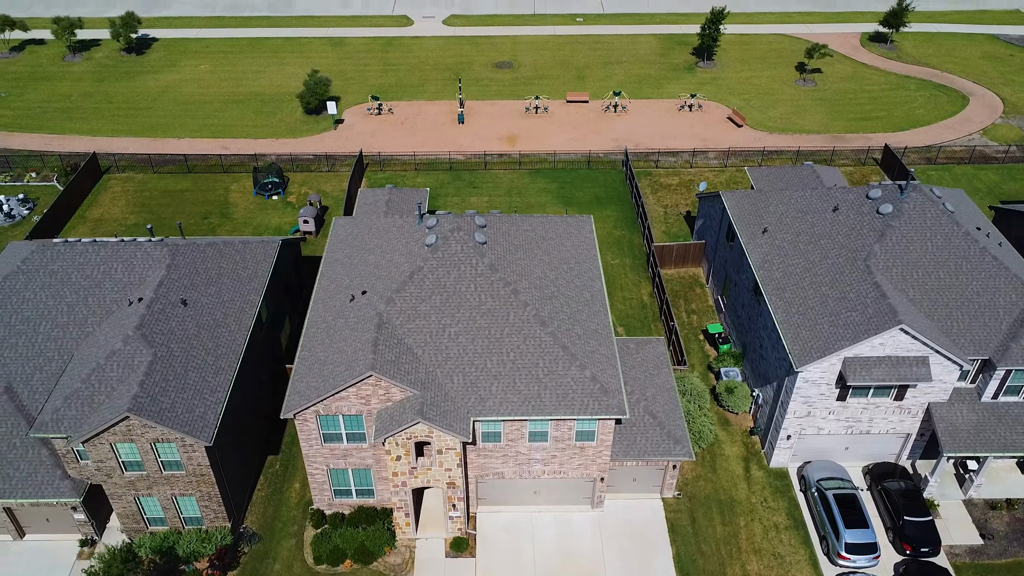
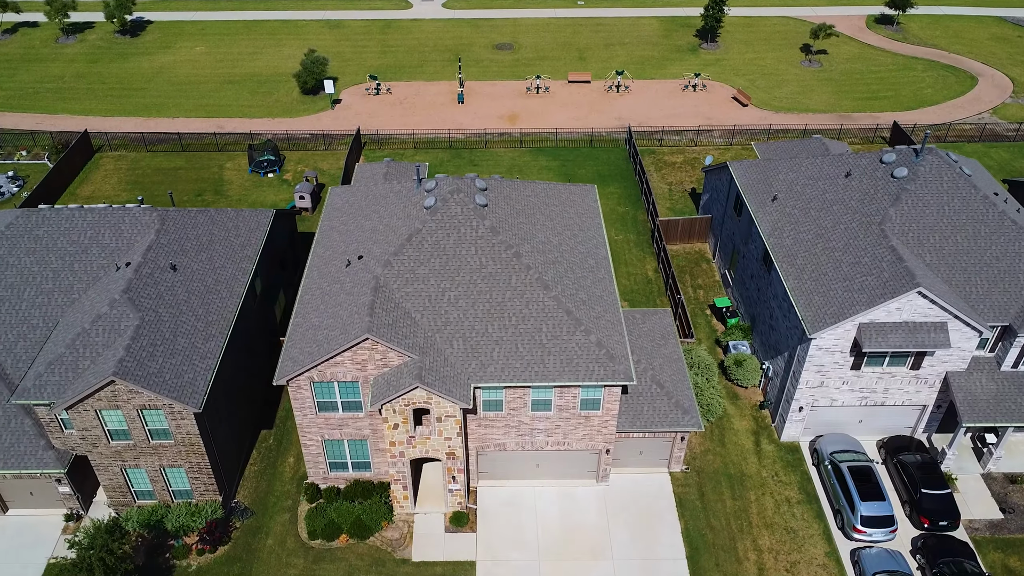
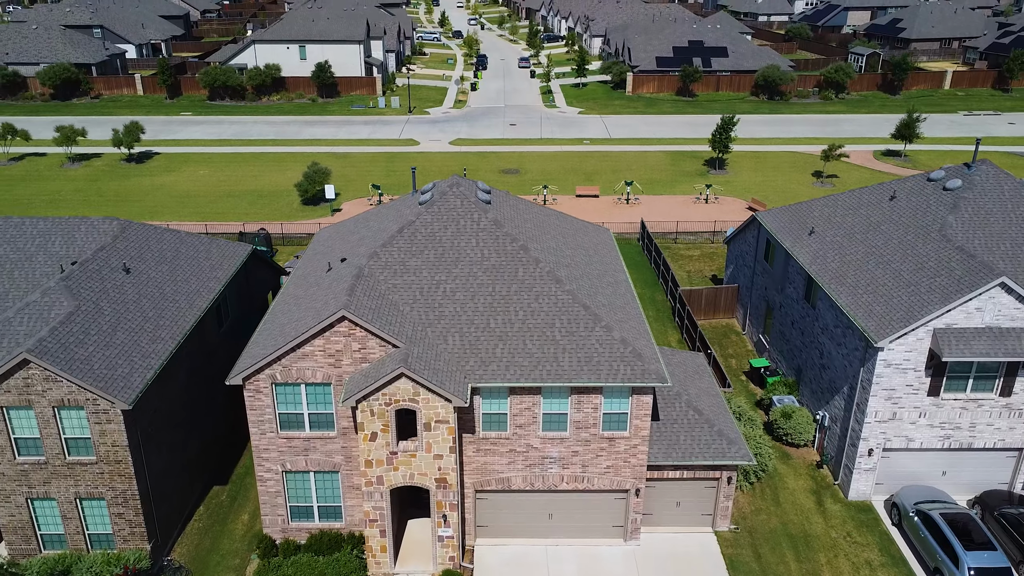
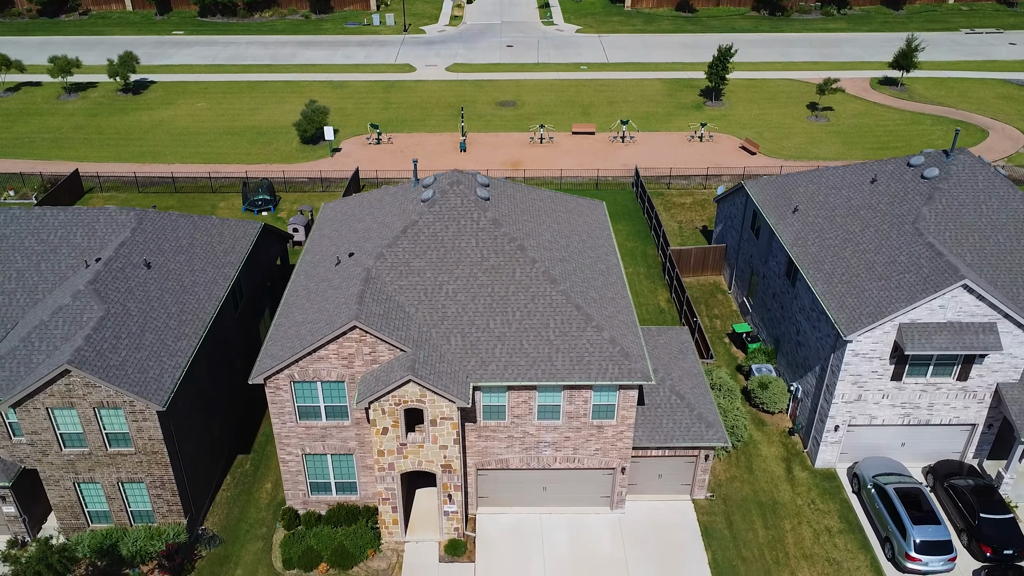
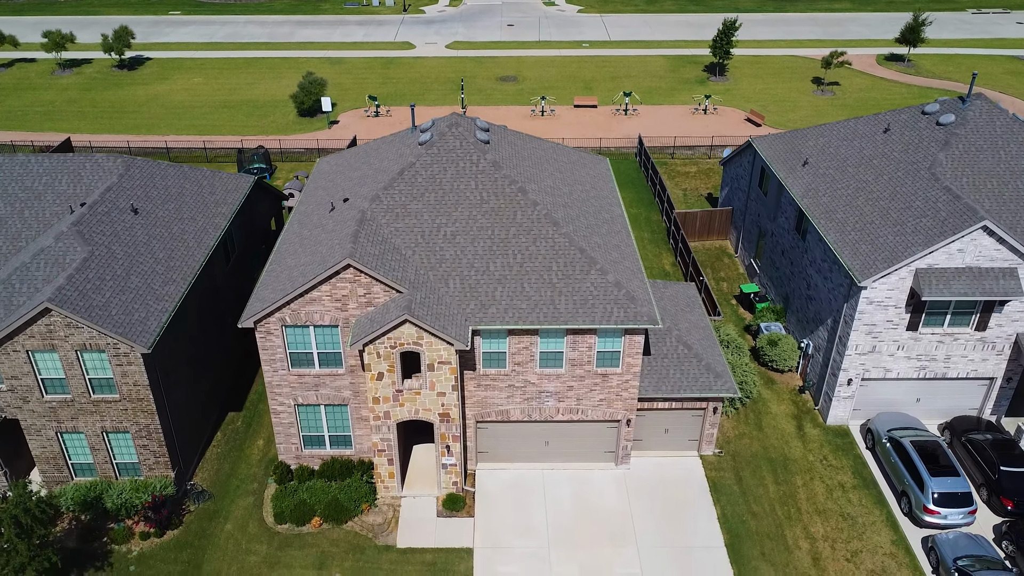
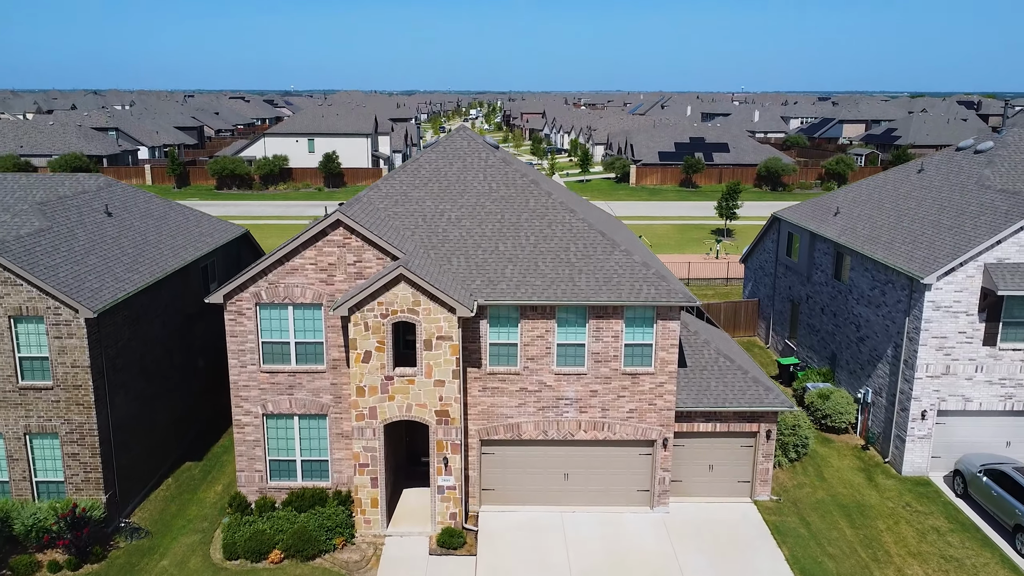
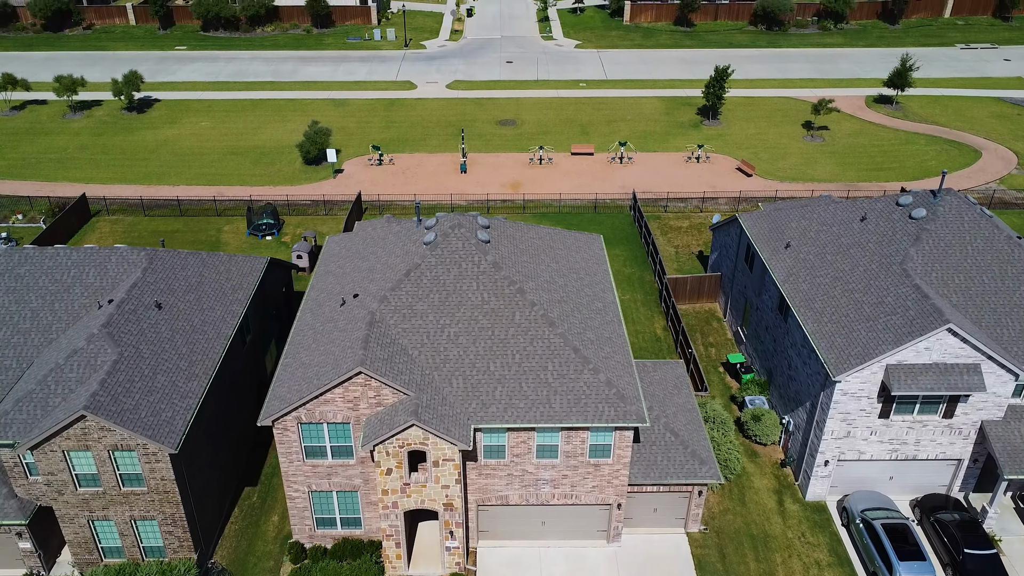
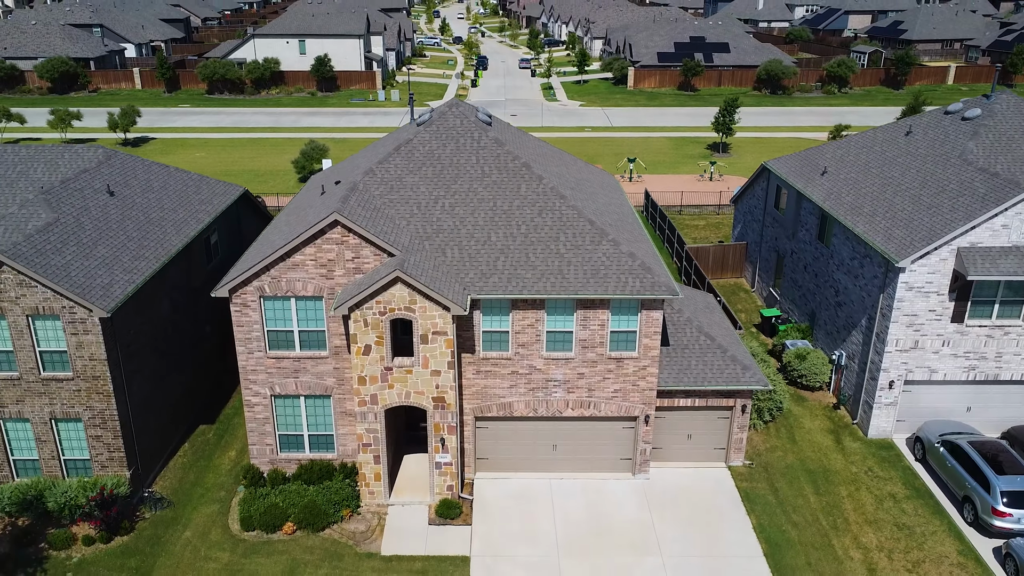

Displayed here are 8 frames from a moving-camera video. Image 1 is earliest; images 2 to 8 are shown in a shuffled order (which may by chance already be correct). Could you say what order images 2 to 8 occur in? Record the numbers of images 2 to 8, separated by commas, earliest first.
2, 7, 4, 5, 3, 8, 6
